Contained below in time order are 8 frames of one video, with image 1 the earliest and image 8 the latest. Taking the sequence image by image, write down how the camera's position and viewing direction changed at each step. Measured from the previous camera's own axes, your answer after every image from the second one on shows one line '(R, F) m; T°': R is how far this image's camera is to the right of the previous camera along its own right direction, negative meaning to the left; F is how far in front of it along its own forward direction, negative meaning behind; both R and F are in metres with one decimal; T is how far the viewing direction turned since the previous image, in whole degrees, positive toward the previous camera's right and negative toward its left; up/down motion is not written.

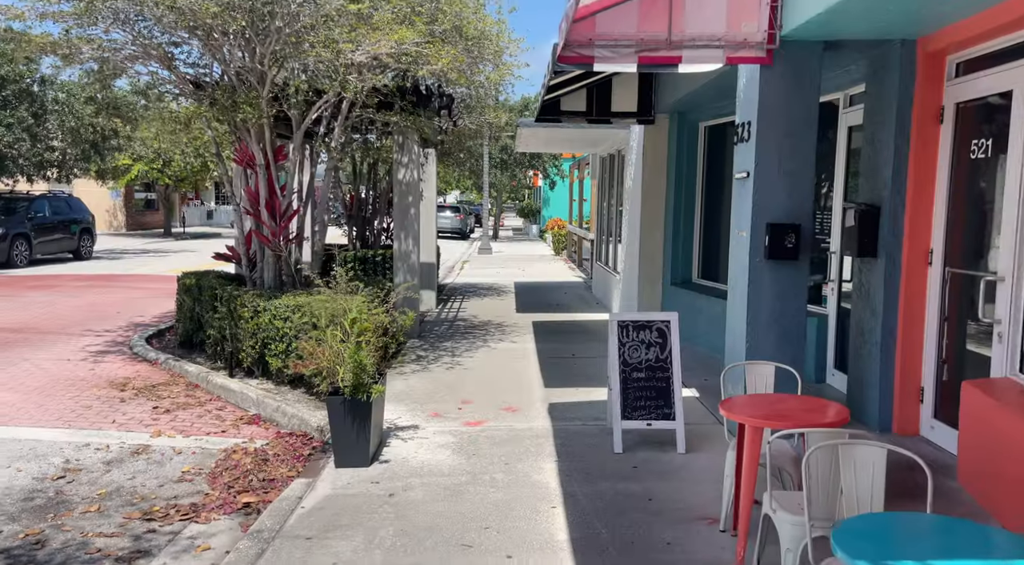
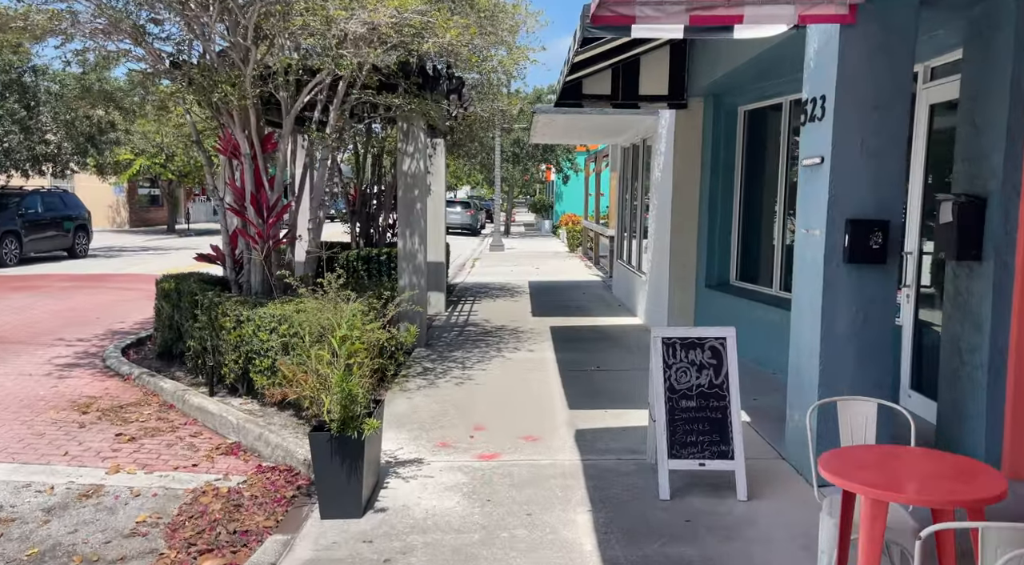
(-0.1, +0.9) m; -1°
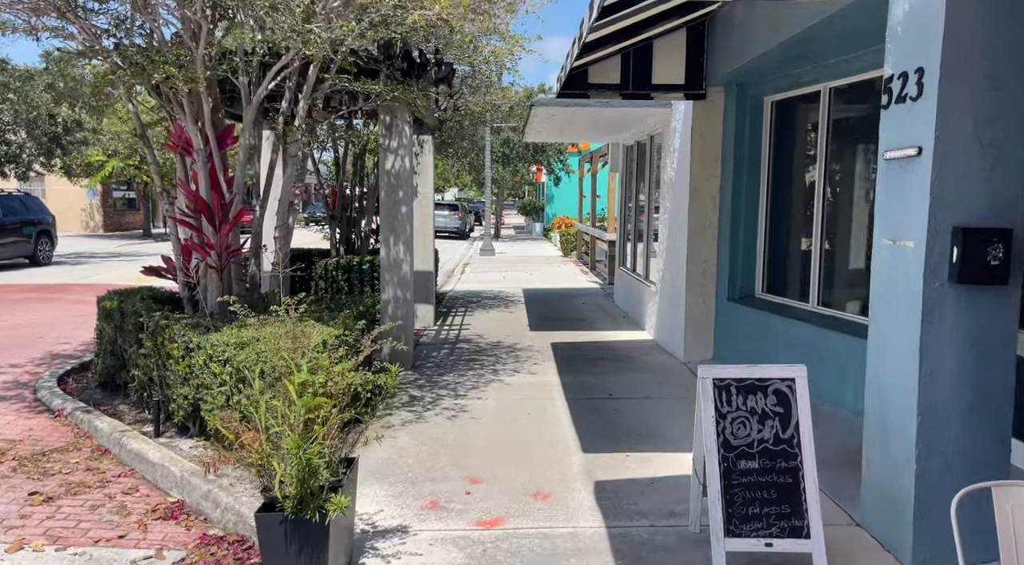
(-0.1, +0.9) m; +1°
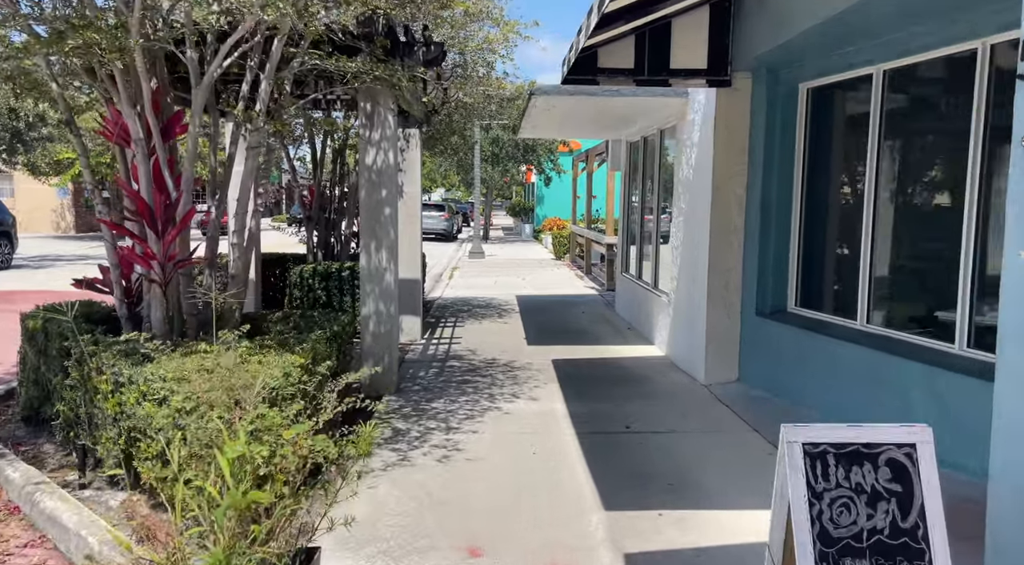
(-0.1, +0.9) m; +1°
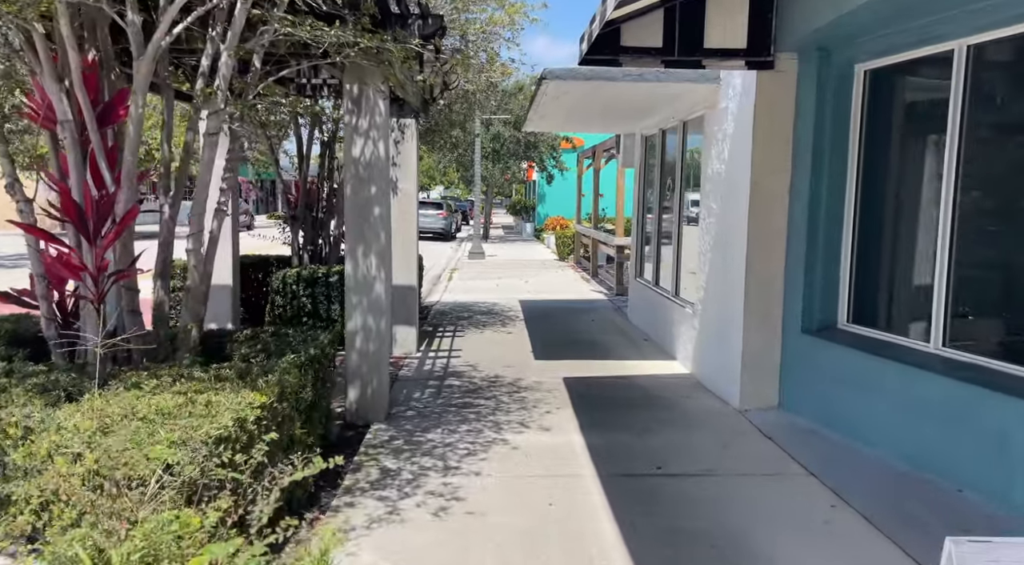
(-0.1, +0.8) m; 0°
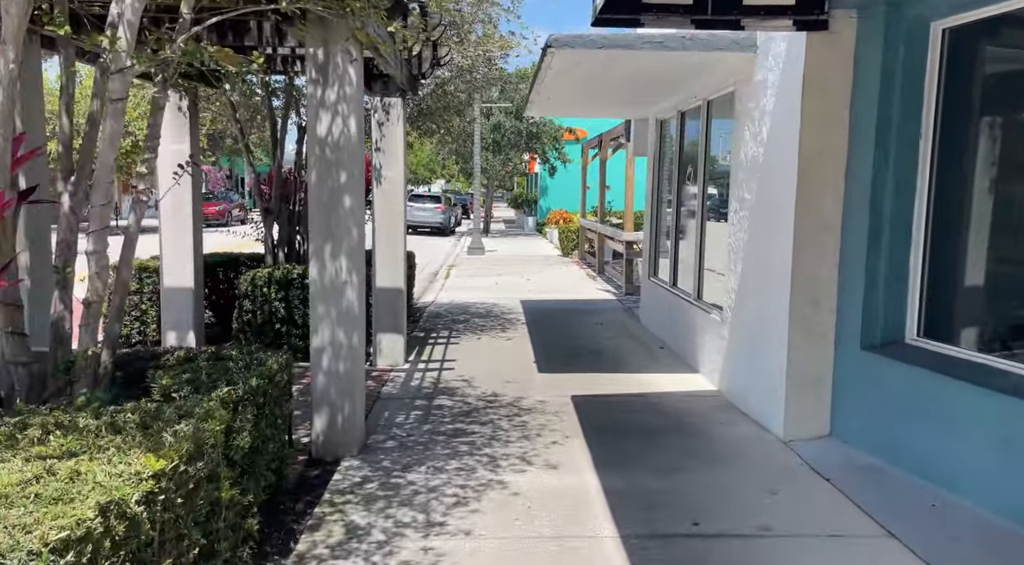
(0.0, +1.0) m; 0°
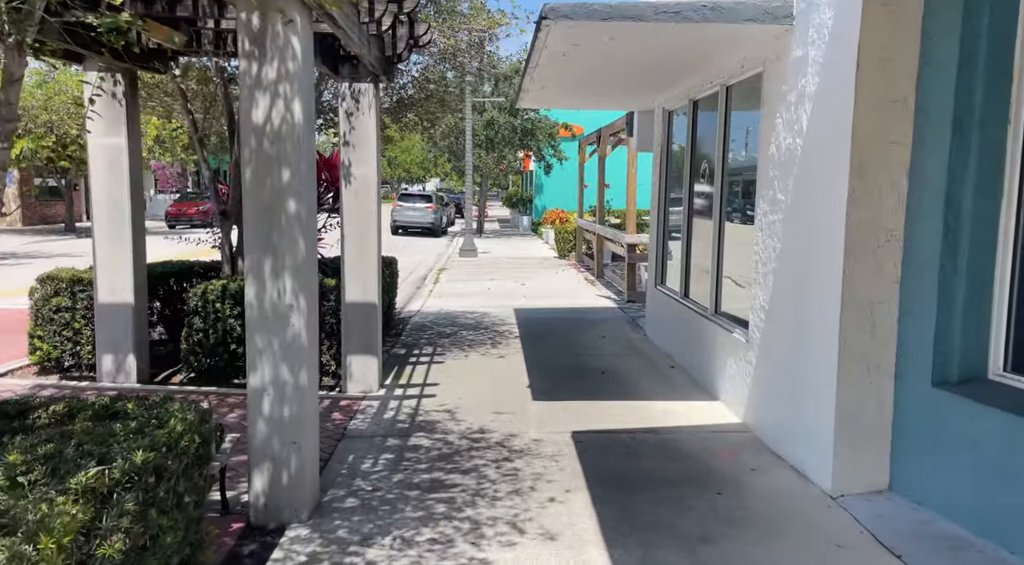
(0.0, +0.9) m; 0°
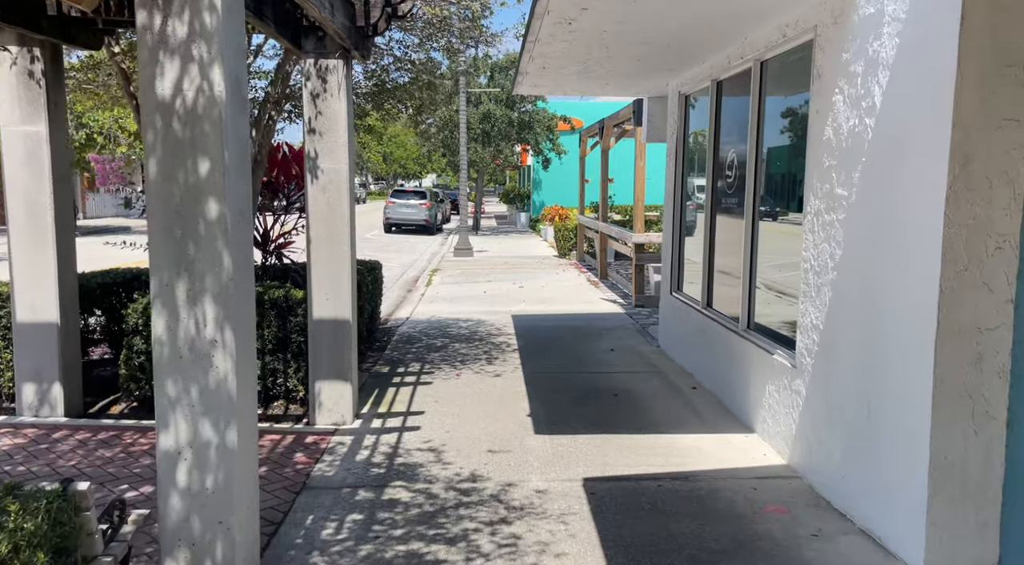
(0.0, +0.9) m; 0°
